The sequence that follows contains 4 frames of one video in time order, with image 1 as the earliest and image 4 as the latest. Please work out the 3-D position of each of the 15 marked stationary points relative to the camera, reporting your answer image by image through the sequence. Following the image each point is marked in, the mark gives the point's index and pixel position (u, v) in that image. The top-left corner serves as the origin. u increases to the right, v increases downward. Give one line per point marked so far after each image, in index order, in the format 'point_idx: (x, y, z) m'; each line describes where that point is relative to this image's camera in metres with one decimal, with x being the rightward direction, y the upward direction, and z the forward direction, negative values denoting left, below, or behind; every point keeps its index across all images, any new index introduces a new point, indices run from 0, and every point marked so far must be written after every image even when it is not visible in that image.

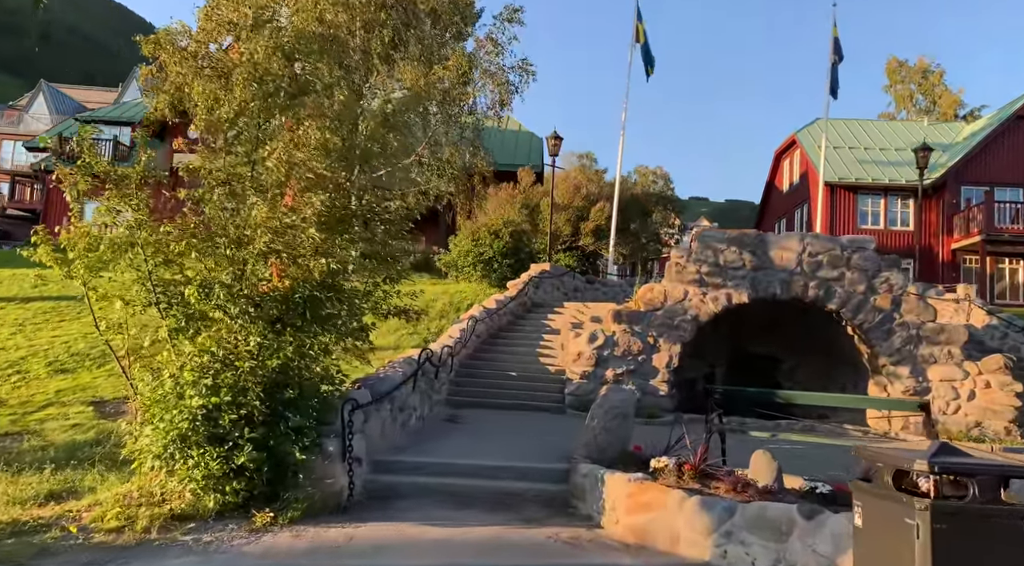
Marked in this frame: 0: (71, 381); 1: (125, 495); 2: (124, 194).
0: (-6.1, -1.4, +12.9) m
1: (-3.1, -1.7, +7.5) m
2: (-3.3, +0.8, +7.9) m
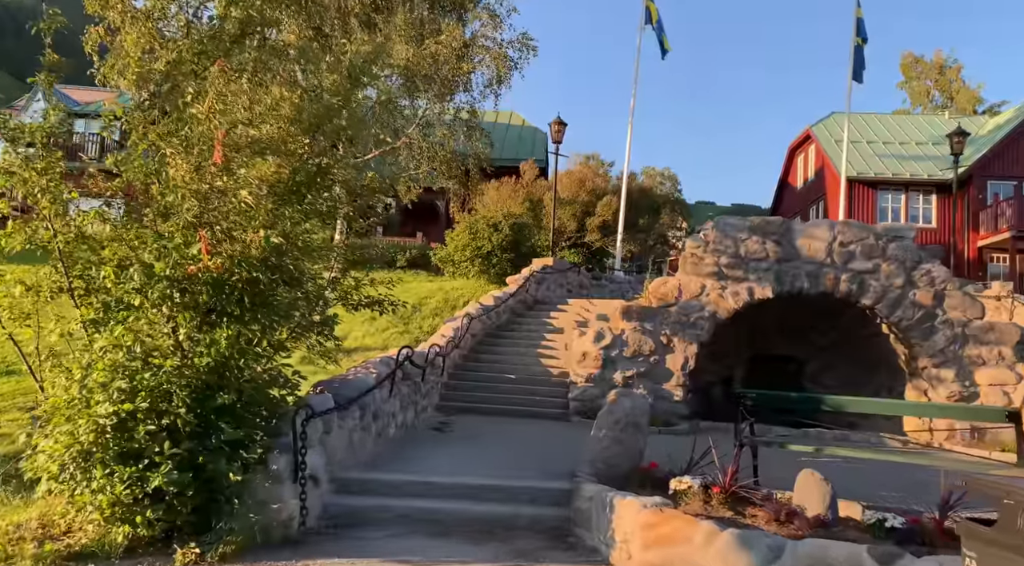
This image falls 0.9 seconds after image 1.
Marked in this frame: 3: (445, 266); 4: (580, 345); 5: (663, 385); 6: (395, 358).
0: (-6.1, -1.2, +11.5) m
1: (-3.2, -1.6, +6.0) m
2: (-3.4, +0.9, +6.5) m
3: (-1.4, +0.4, +20.0) m
4: (+1.0, -0.9, +13.5) m
5: (+2.1, -1.5, +13.2) m
6: (-1.2, -0.8, +9.4) m
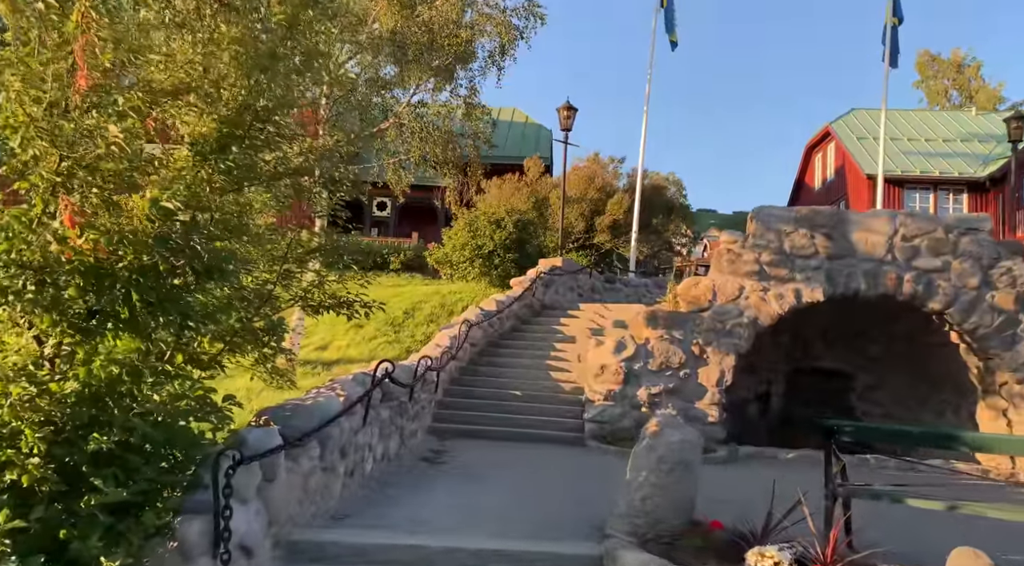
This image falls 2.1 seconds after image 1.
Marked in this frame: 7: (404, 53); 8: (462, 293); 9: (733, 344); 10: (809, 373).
0: (-6.1, -1.2, +9.6) m
1: (-3.1, -1.5, +4.1) m
2: (-3.3, +0.9, +4.6) m
3: (-1.4, +0.3, +18.1) m
4: (+1.1, -0.9, +11.6) m
5: (+2.2, -1.5, +11.3) m
6: (-1.1, -0.7, +7.4) m
7: (-1.7, +3.7, +14.8) m
8: (-0.9, -0.2, +16.6) m
9: (+2.7, -0.7, +11.3) m
10: (+4.3, -1.3, +13.6) m
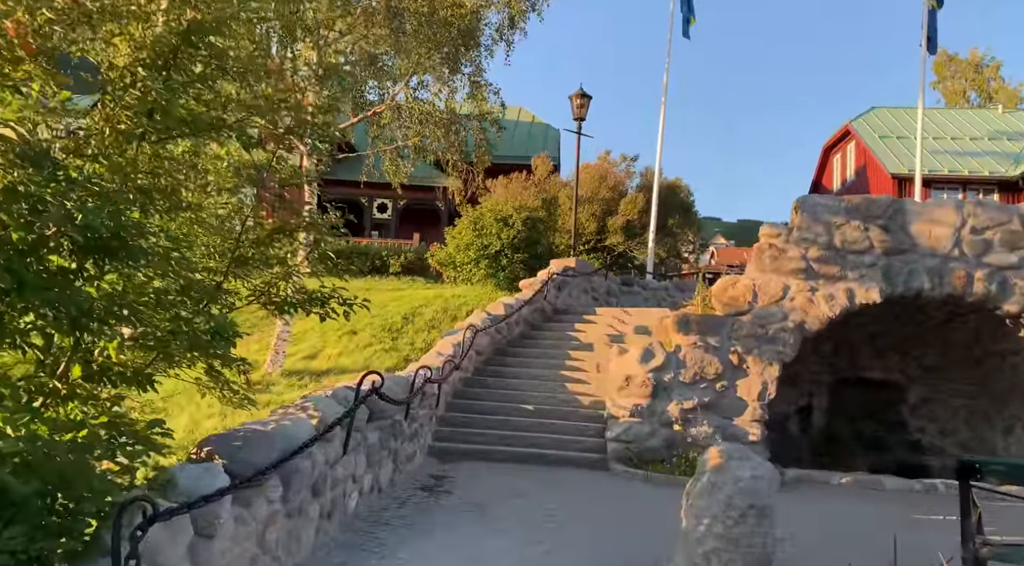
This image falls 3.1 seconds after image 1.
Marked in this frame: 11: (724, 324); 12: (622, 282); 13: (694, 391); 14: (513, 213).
0: (-6.0, -1.2, +8.2) m
1: (-3.0, -1.4, +2.7) m
2: (-3.2, +1.0, +3.2) m
3: (-1.2, +0.2, +16.7) m
4: (+1.2, -0.9, +10.1) m
5: (+2.3, -1.5, +9.8) m
6: (-1.0, -0.7, +6.0) m
7: (-1.6, +3.6, +13.4) m
8: (-0.7, -0.2, +15.2) m
9: (+2.8, -0.7, +9.9) m
10: (+4.4, -1.3, +12.1) m
11: (+2.3, -0.5, +10.1) m
12: (+2.0, 0.0, +16.7) m
13: (+1.9, -1.1, +9.9) m
14: (0.0, +1.2, +16.3) m
